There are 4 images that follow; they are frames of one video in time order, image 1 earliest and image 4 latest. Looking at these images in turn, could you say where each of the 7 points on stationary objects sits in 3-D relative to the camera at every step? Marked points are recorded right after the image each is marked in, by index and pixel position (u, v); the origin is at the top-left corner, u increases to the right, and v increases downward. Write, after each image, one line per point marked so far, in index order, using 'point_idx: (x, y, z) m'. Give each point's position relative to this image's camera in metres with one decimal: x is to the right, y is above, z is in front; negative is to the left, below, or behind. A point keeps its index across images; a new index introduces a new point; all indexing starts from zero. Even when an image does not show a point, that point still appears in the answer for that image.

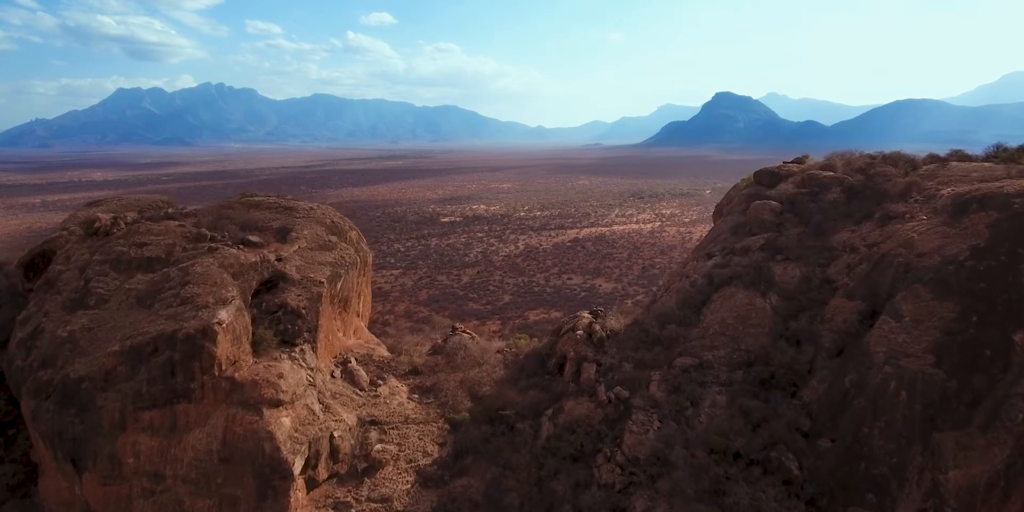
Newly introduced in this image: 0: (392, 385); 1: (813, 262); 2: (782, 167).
0: (-2.0, -2.1, +8.9) m
1: (+5.0, -0.1, +9.1) m
2: (+5.9, +1.9, +12.1) m
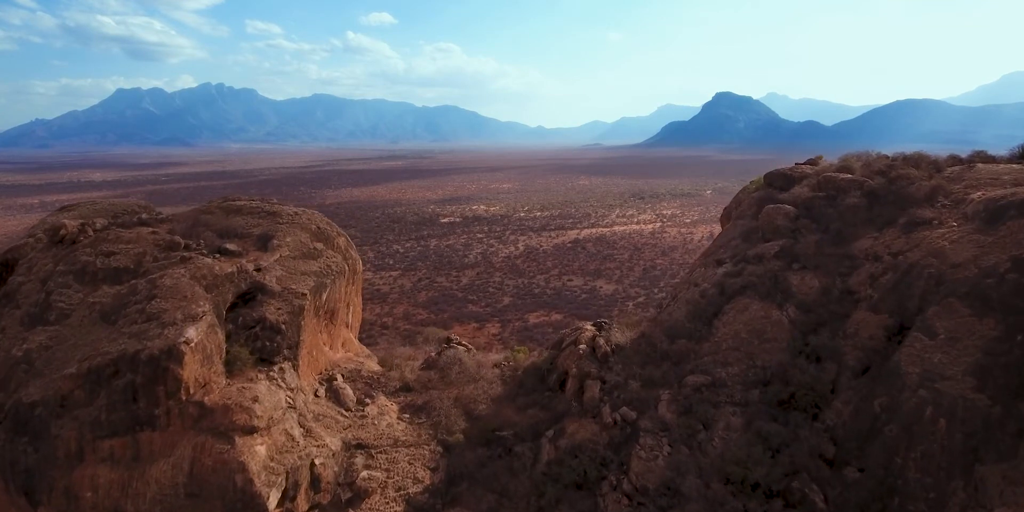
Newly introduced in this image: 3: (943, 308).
0: (-2.0, -2.2, +8.3) m
1: (+4.9, -0.2, +8.5) m
2: (+5.9, +1.8, +11.5) m
3: (+5.3, -0.6, +6.7) m
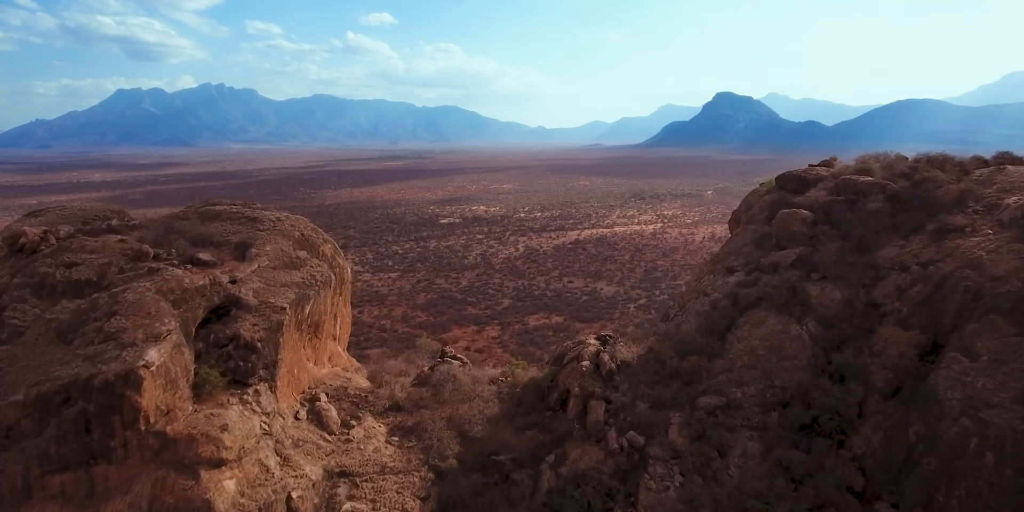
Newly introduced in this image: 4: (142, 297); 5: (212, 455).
0: (-2.0, -2.4, +7.7) m
1: (+4.9, -0.4, +7.8) m
2: (+5.8, +1.7, +10.8) m
3: (+5.2, -0.8, +6.1) m
4: (-4.2, -0.5, +6.3) m
5: (-3.0, -2.0, +5.6) m
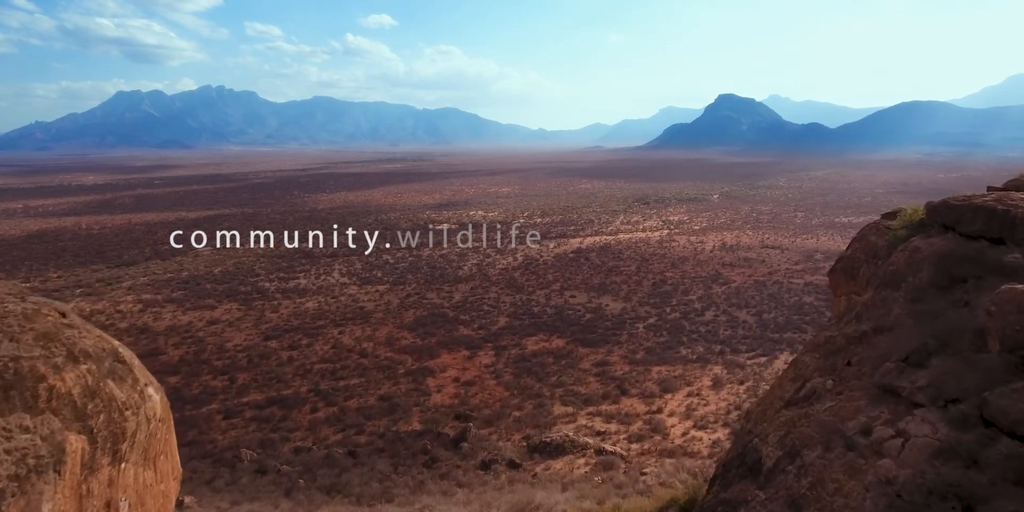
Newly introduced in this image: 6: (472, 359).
0: (-2.4, -3.4, +2.9) m
1: (+4.5, -1.4, +3.1) m
2: (+5.5, +0.6, +6.1) m
3: (+4.9, -1.8, +1.3) m
4: (-4.6, -1.5, +1.5) m
5: (-3.4, -3.0, +0.8) m
6: (-1.6, -4.3, +18.5) m
